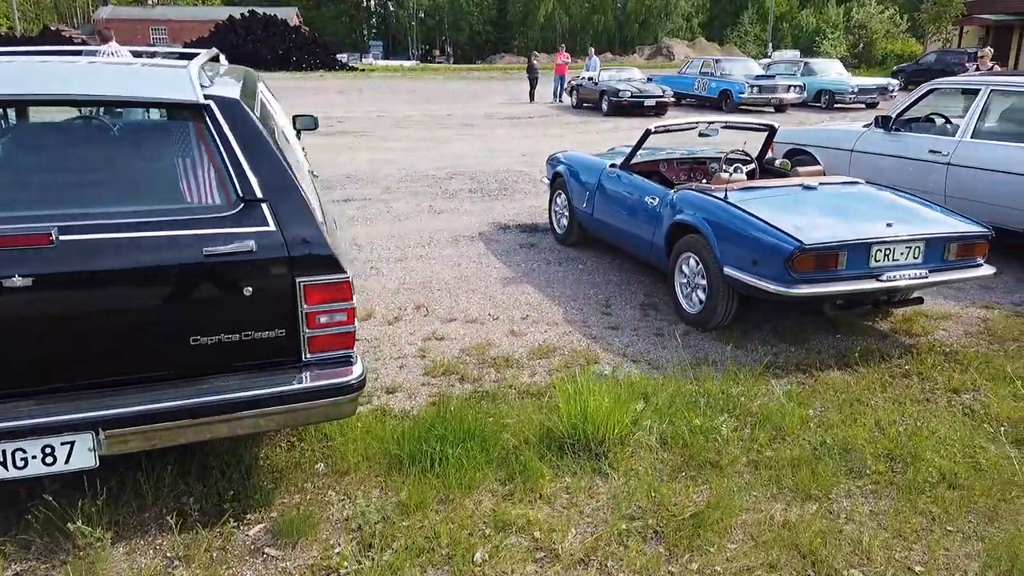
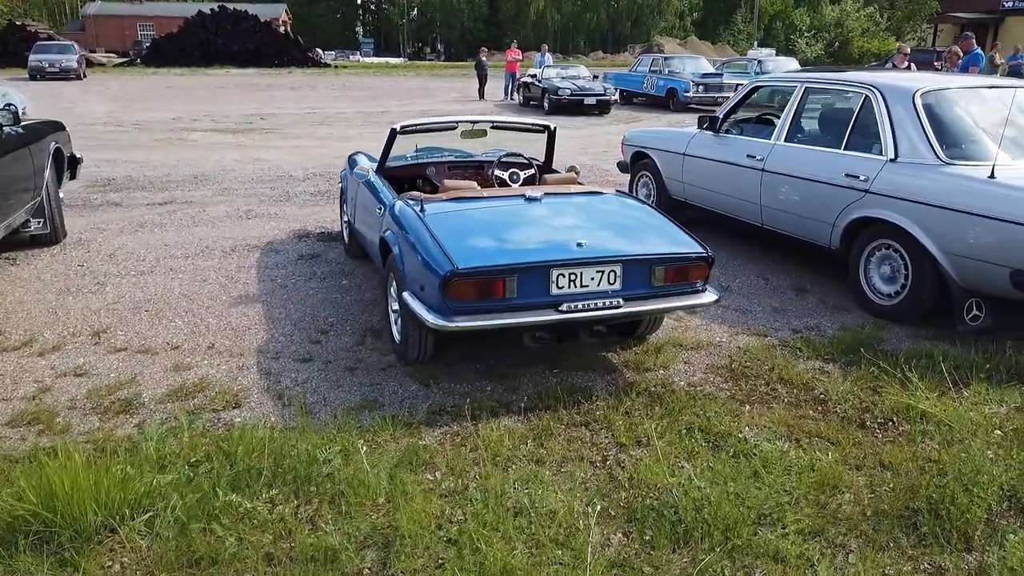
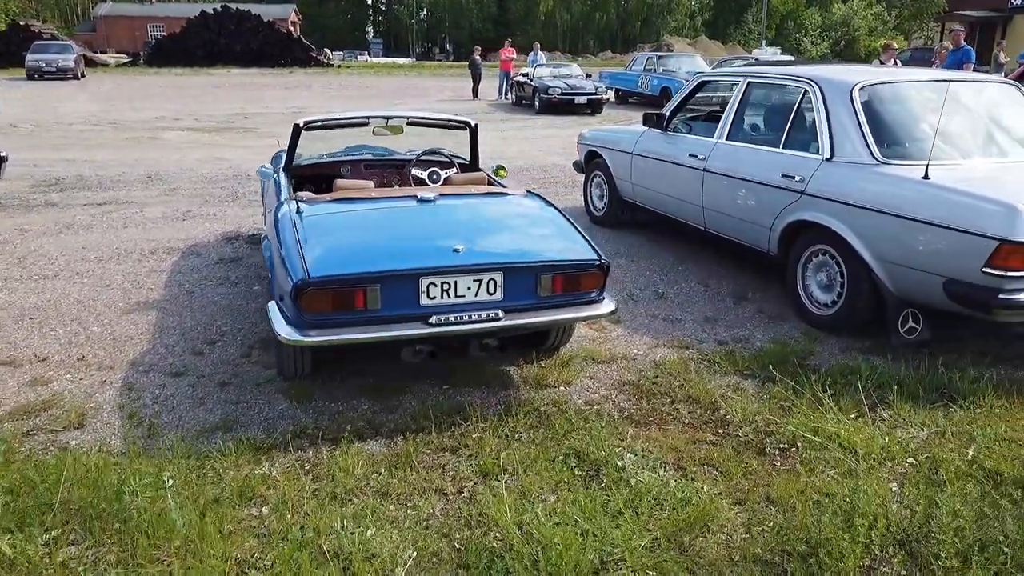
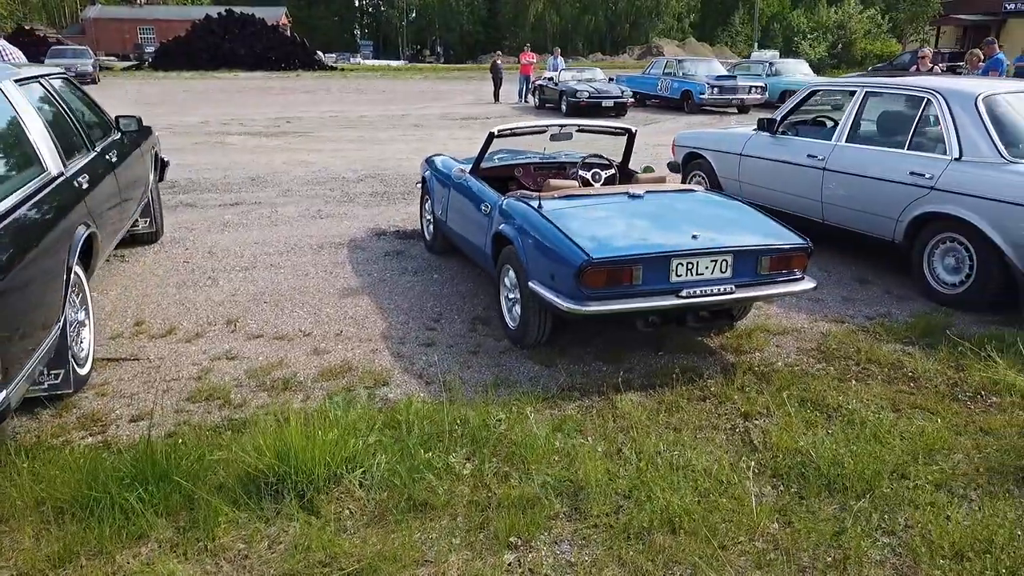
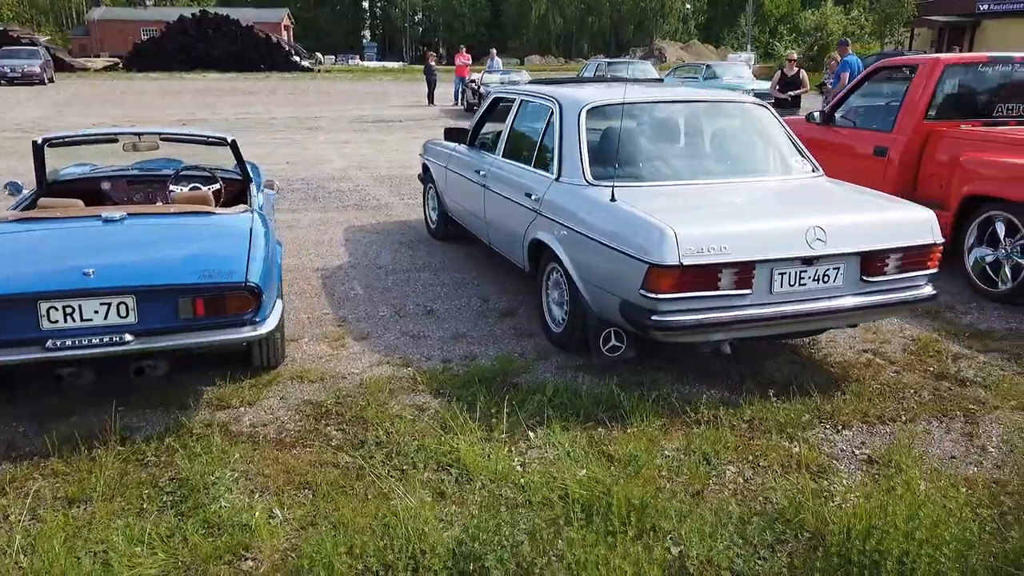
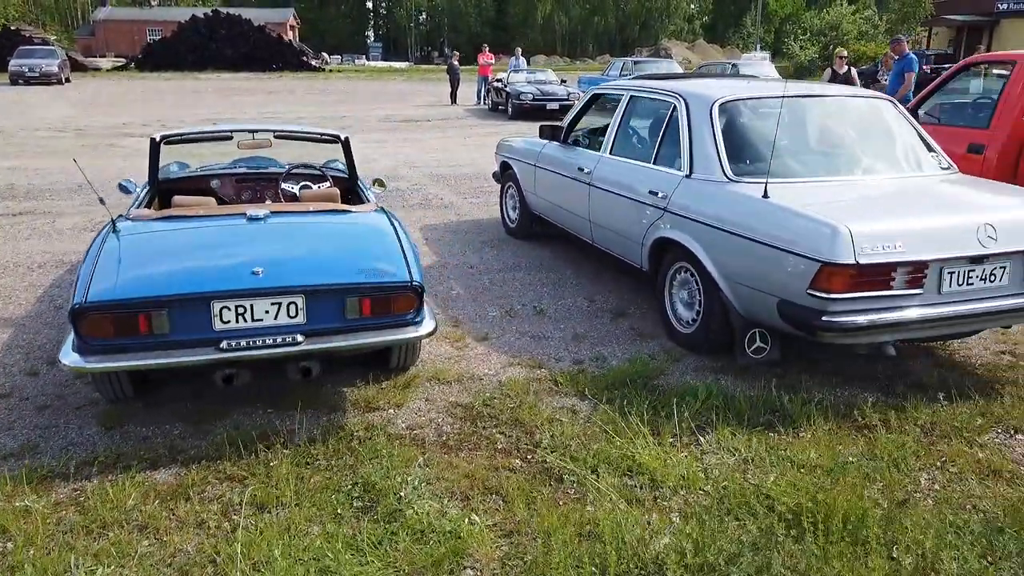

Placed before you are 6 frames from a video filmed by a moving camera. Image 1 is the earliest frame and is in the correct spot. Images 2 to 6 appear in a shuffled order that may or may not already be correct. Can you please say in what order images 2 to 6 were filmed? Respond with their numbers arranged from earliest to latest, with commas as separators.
4, 2, 3, 6, 5
